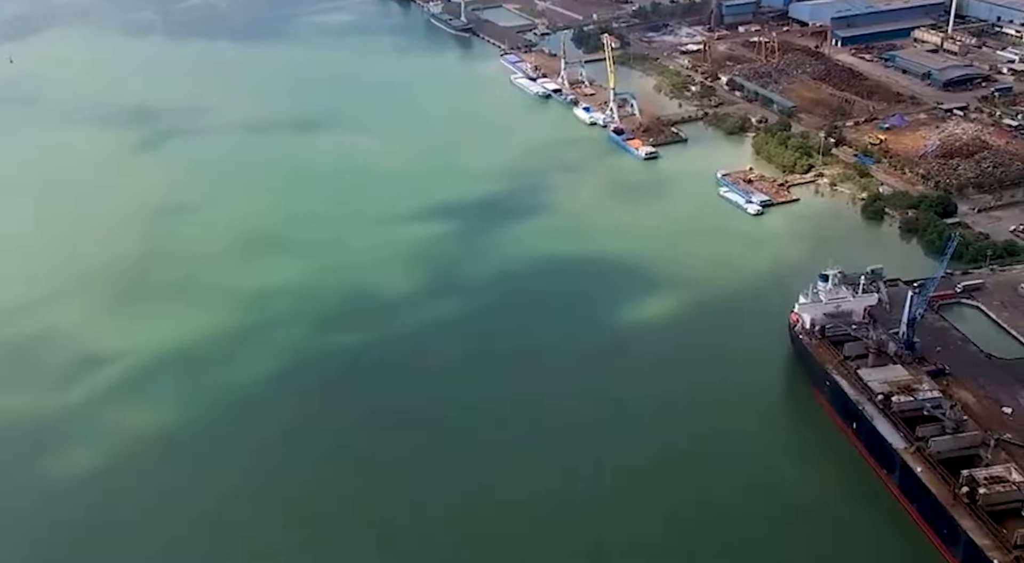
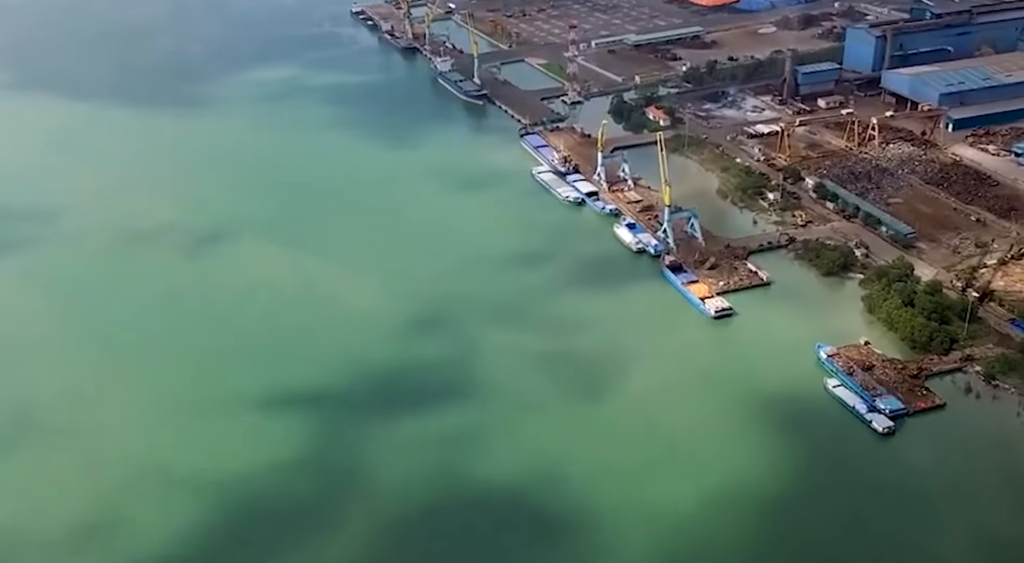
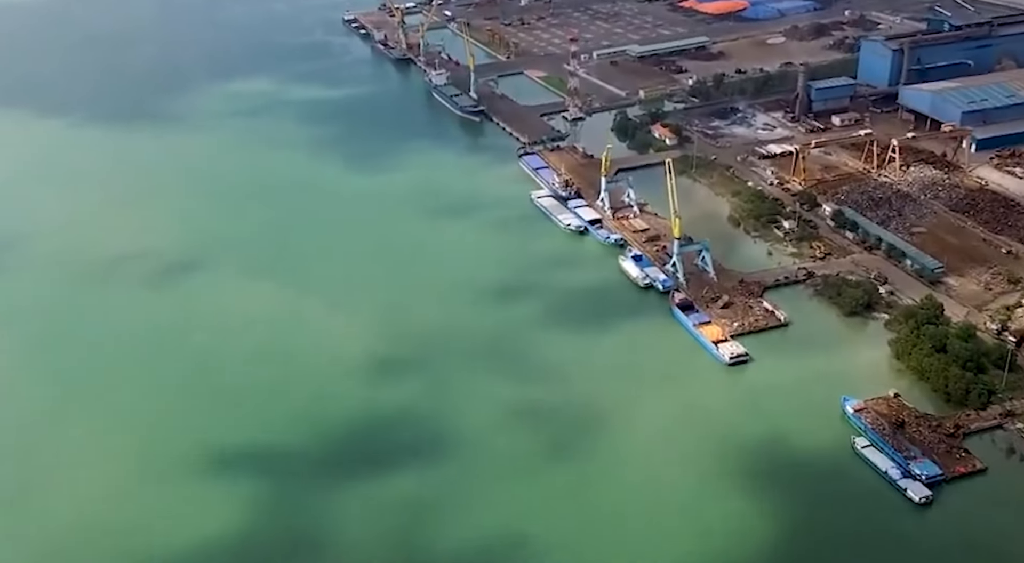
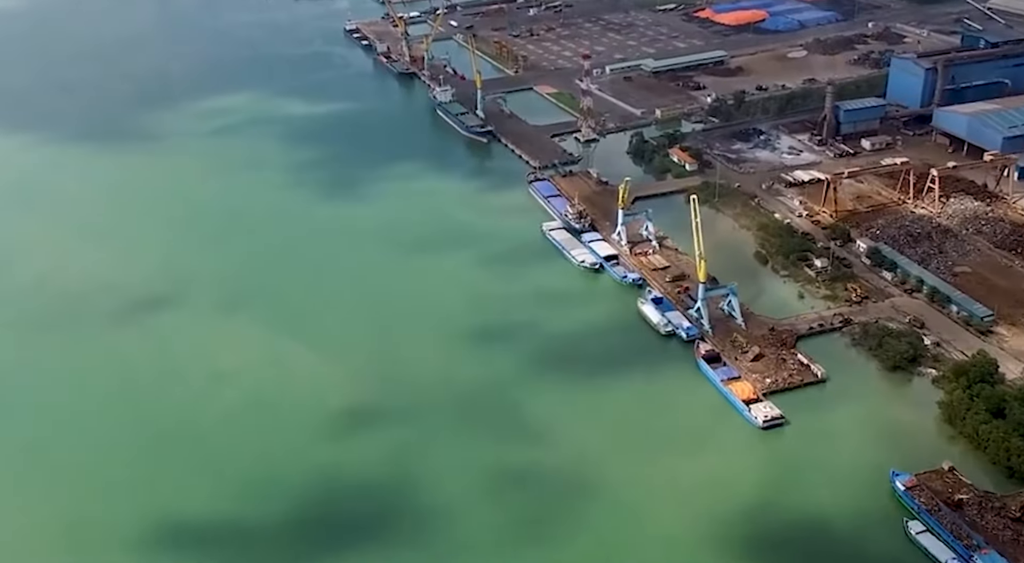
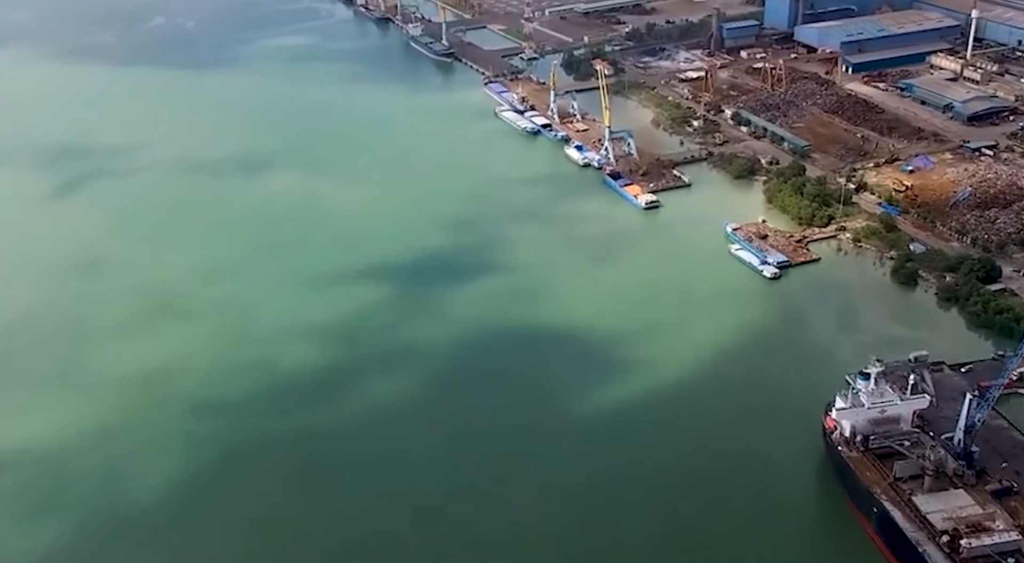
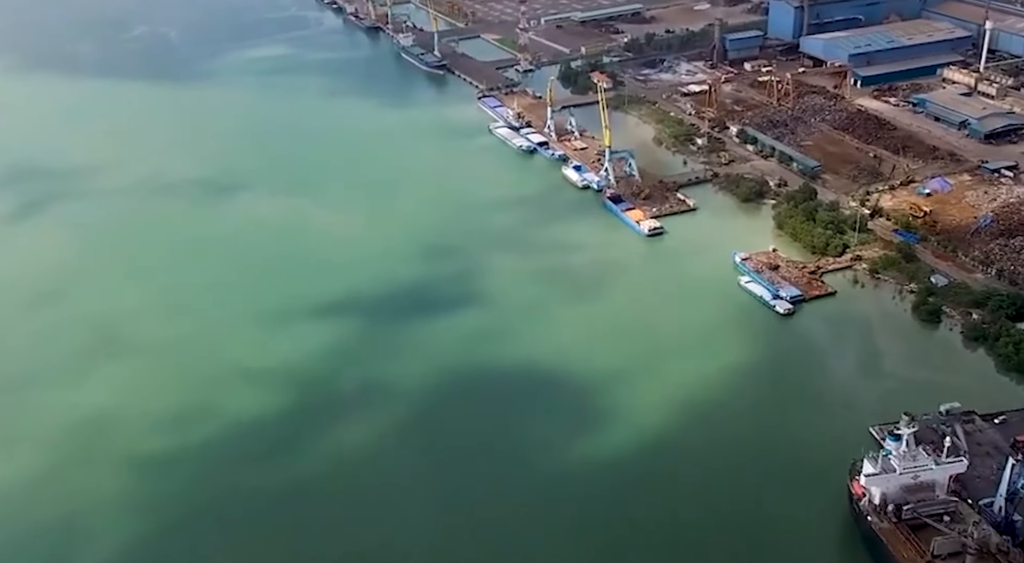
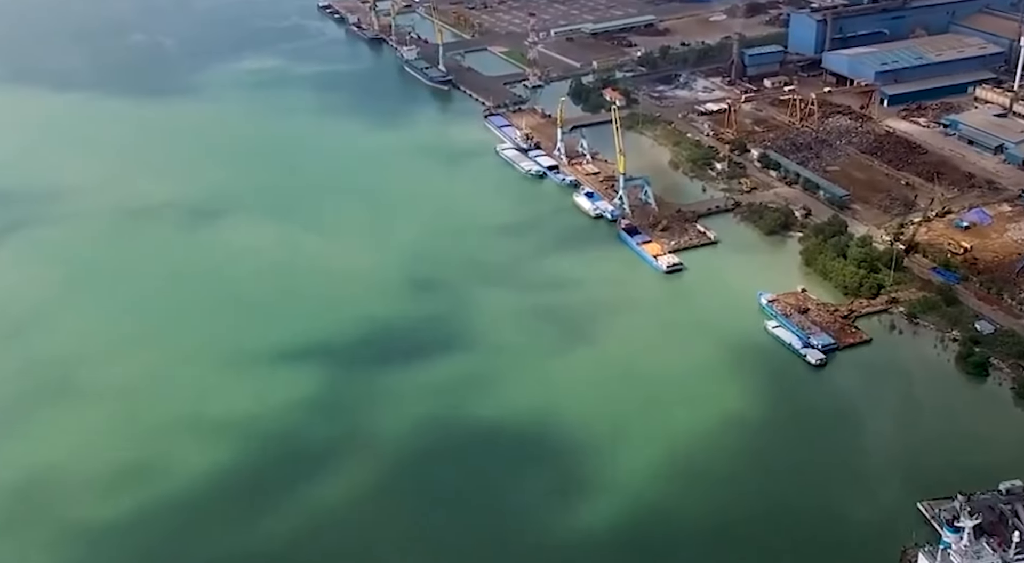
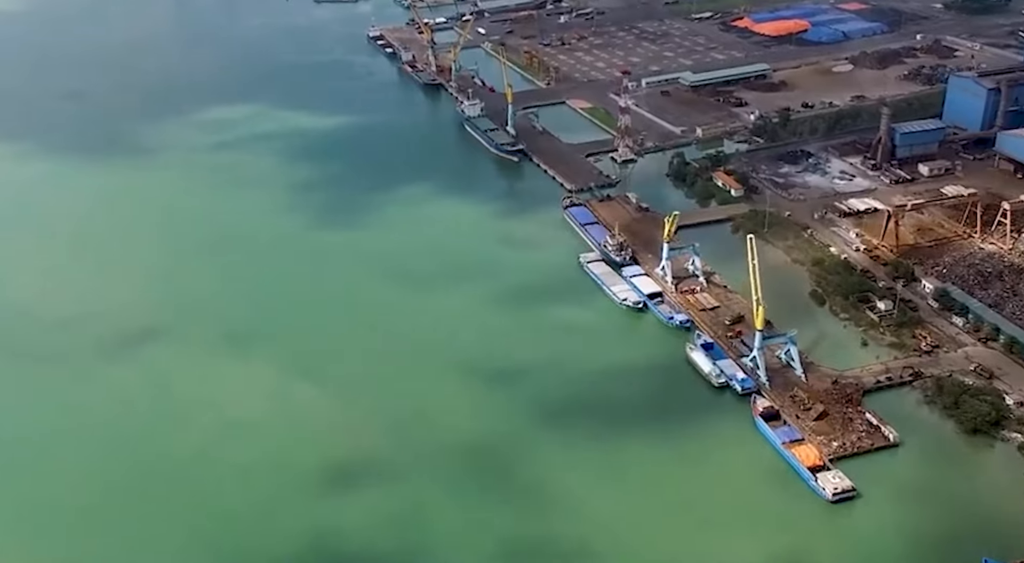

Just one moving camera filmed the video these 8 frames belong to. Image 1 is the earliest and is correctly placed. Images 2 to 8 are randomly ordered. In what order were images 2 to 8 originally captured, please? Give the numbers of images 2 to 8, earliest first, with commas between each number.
5, 6, 7, 2, 3, 4, 8
